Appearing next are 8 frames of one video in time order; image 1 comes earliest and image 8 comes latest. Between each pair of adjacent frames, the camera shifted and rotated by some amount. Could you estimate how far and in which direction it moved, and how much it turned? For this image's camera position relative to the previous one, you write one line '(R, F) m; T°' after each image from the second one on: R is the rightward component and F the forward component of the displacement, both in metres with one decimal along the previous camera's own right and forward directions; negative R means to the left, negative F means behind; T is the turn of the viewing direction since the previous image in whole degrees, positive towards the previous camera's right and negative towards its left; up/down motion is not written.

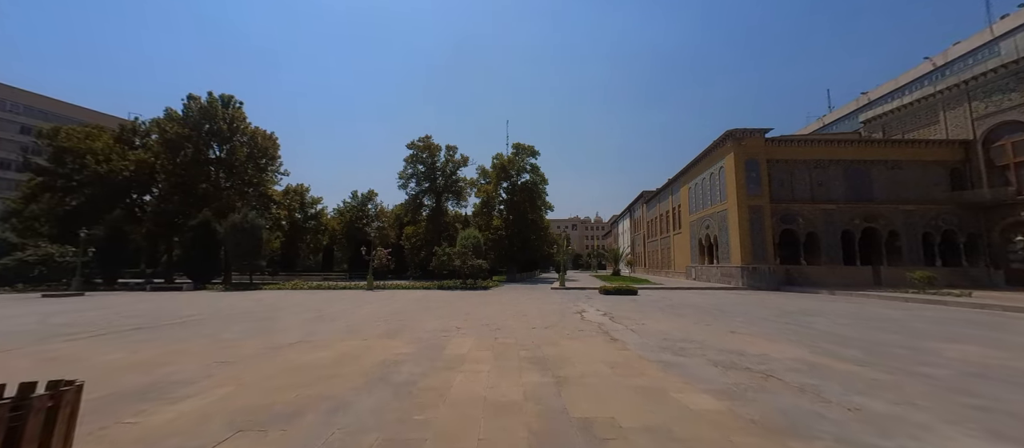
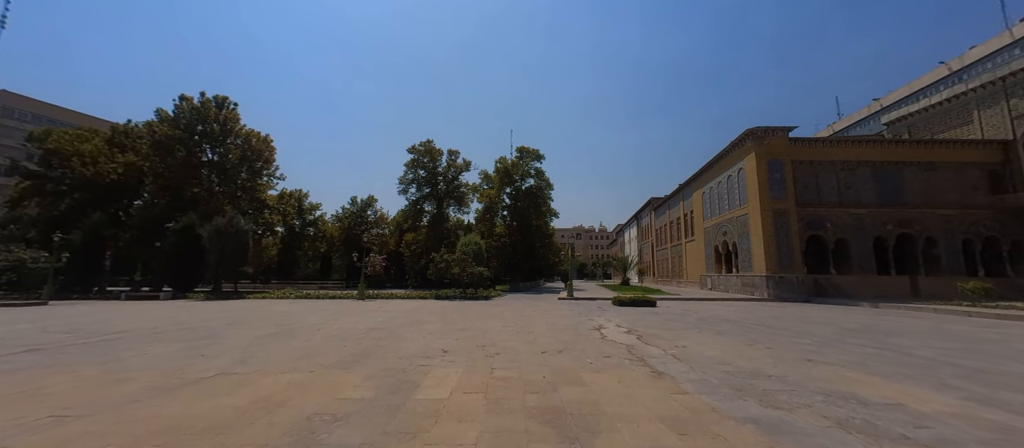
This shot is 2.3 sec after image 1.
(0.0, +1.4) m; -1°
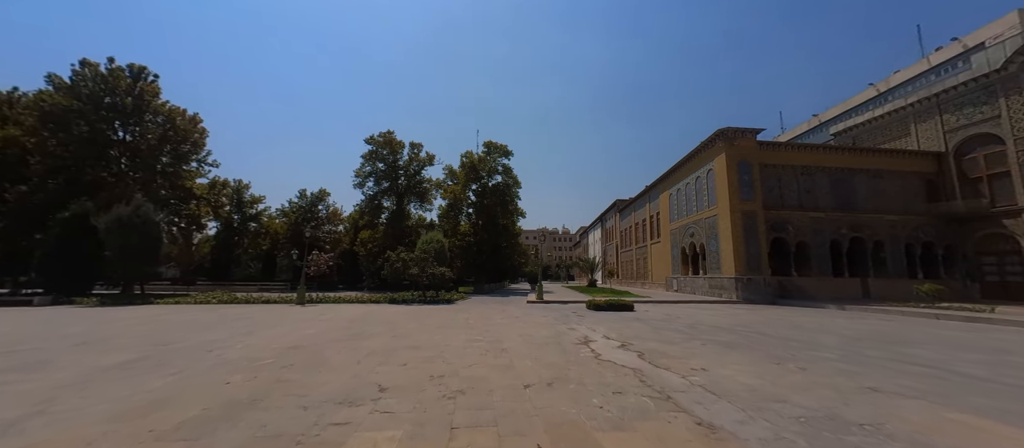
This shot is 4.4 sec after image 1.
(-0.1, +1.5) m; +6°
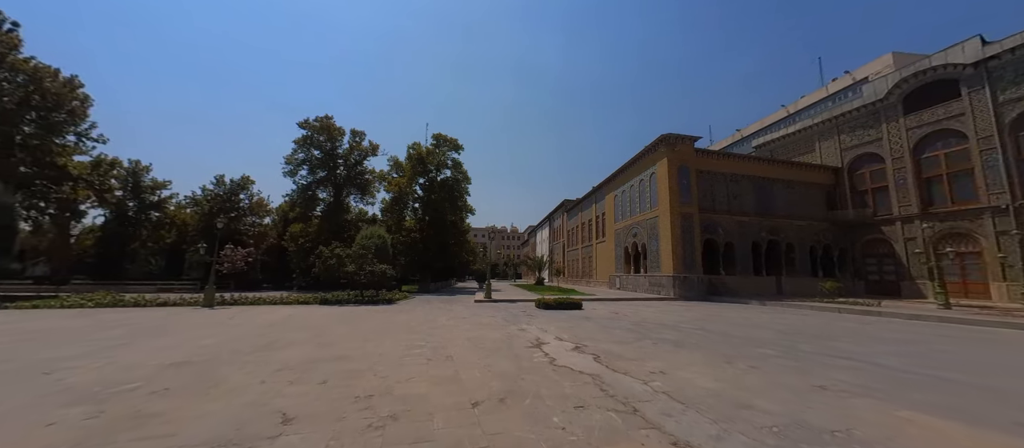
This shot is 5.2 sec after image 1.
(0.0, +0.6) m; +9°
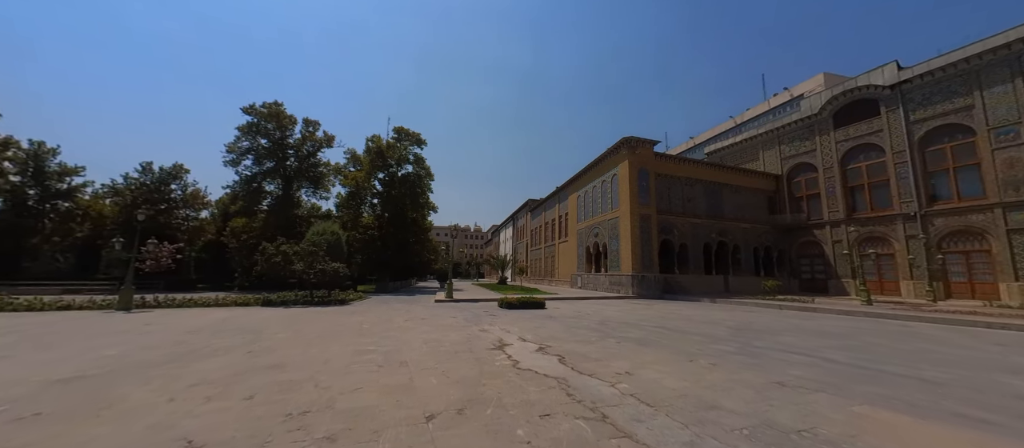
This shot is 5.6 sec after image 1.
(0.0, +0.3) m; +6°
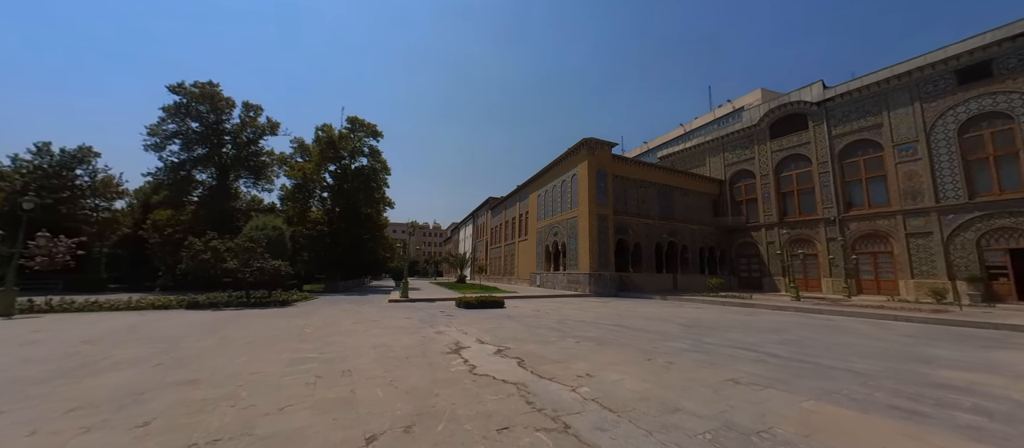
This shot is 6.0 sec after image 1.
(0.0, +0.3) m; +7°
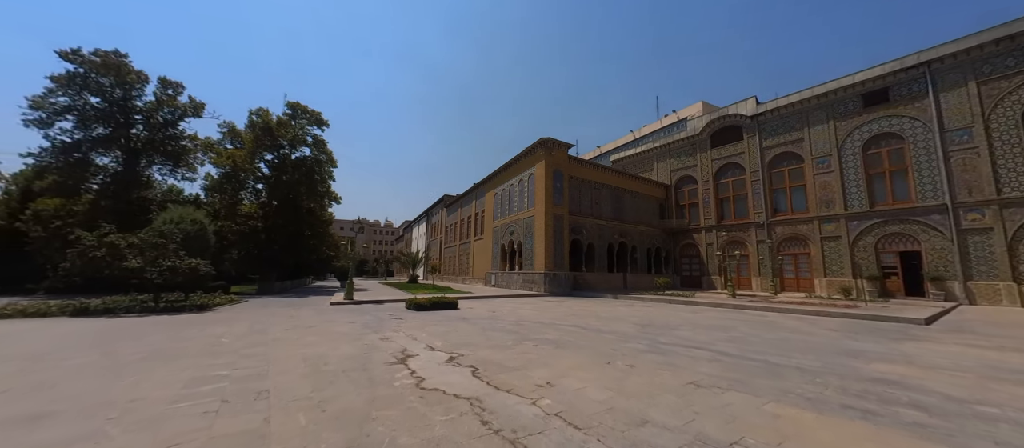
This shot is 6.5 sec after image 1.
(0.0, +0.4) m; +8°
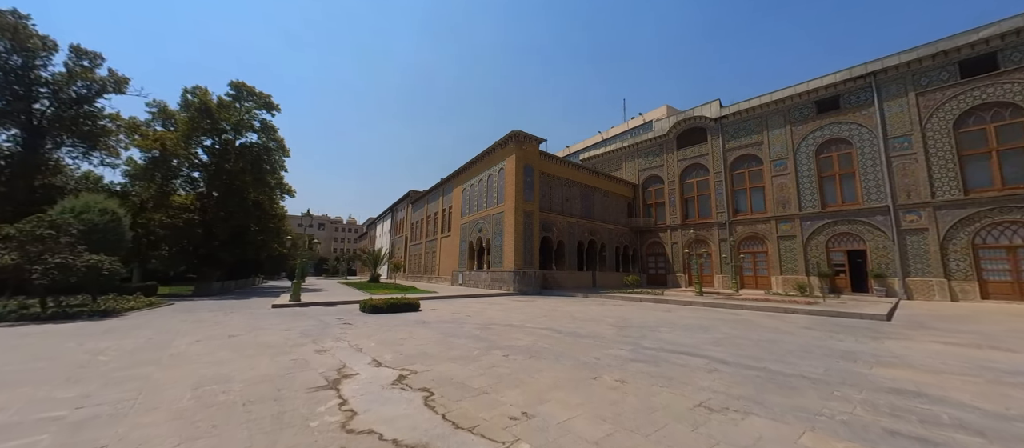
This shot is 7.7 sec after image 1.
(0.0, +0.8) m; +6°
